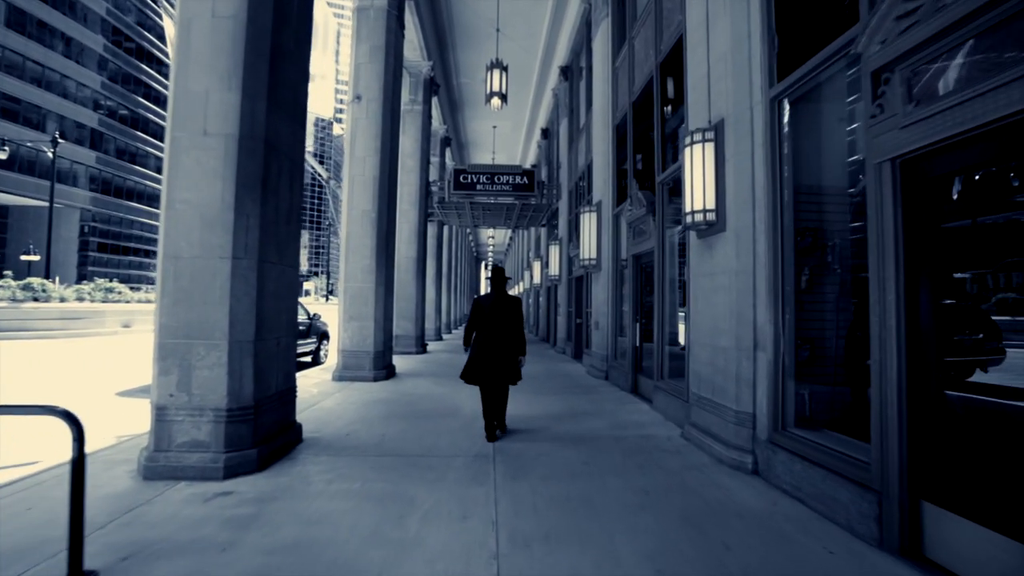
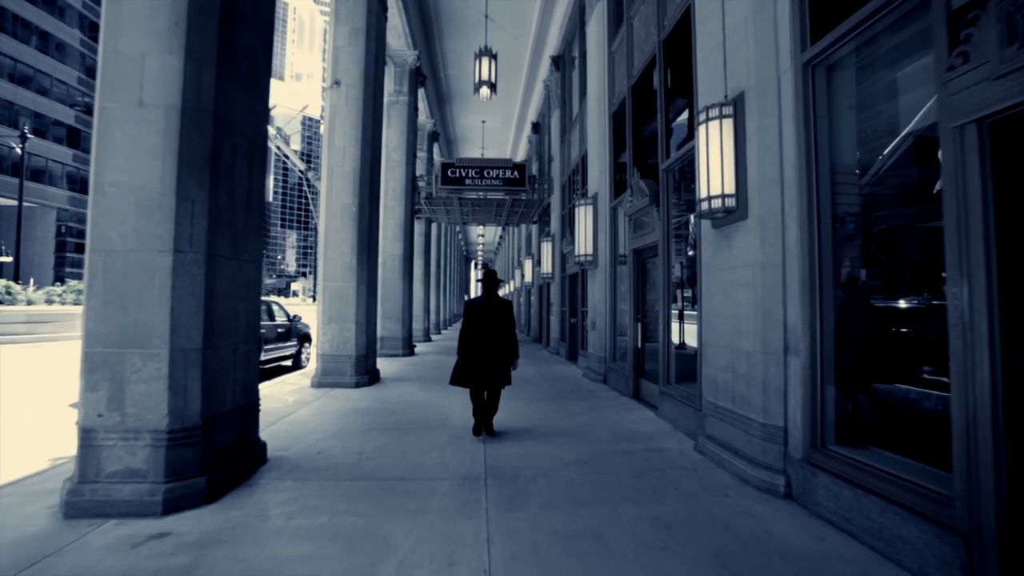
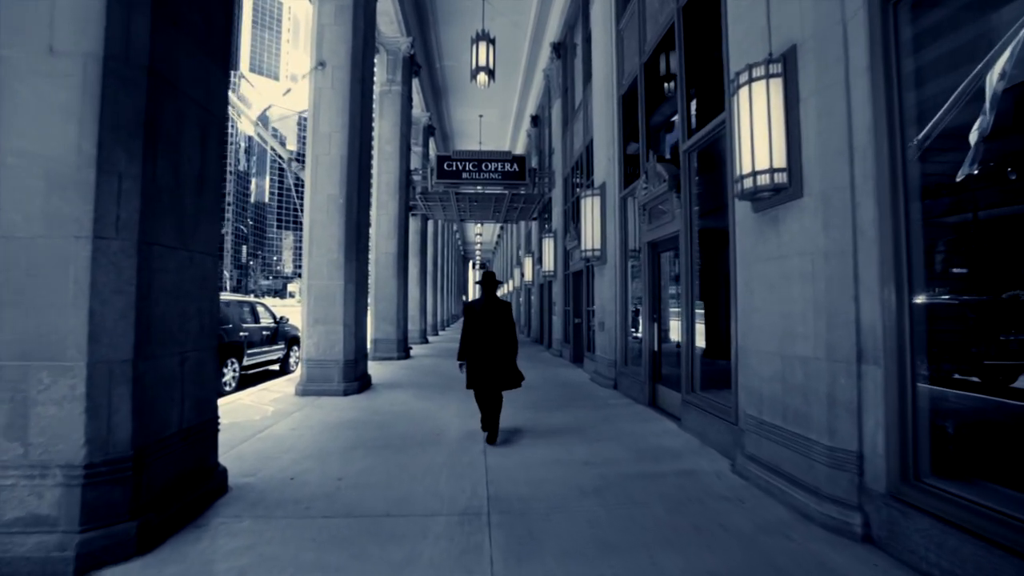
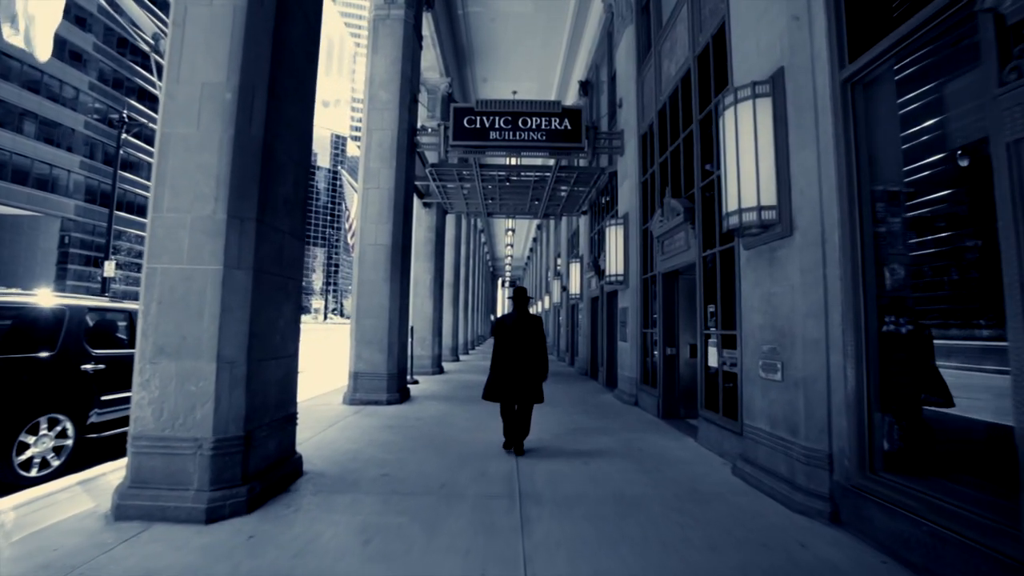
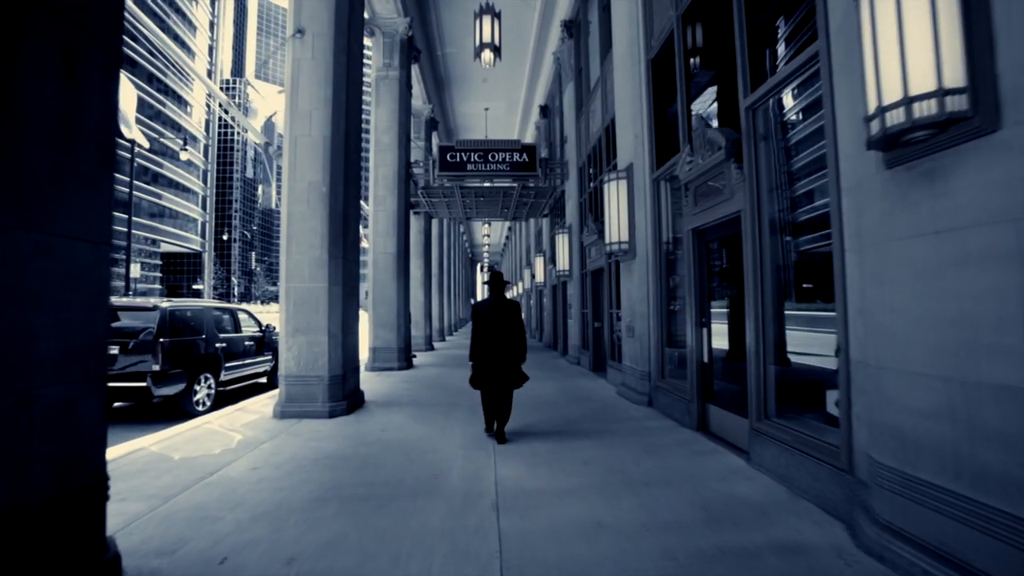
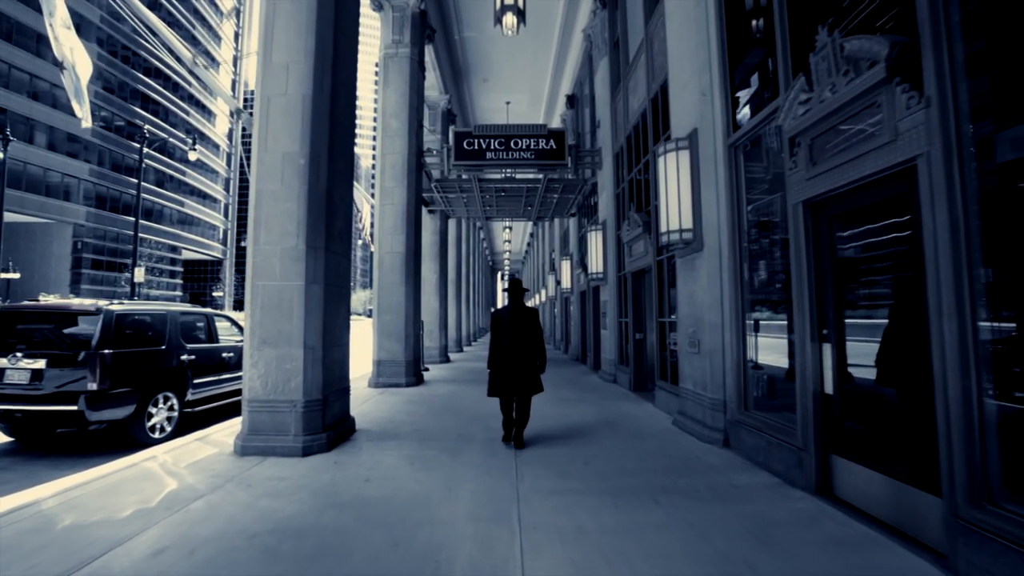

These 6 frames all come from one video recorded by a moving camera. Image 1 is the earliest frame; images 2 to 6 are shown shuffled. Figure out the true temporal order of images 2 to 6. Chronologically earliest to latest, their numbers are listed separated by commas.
2, 3, 5, 6, 4
